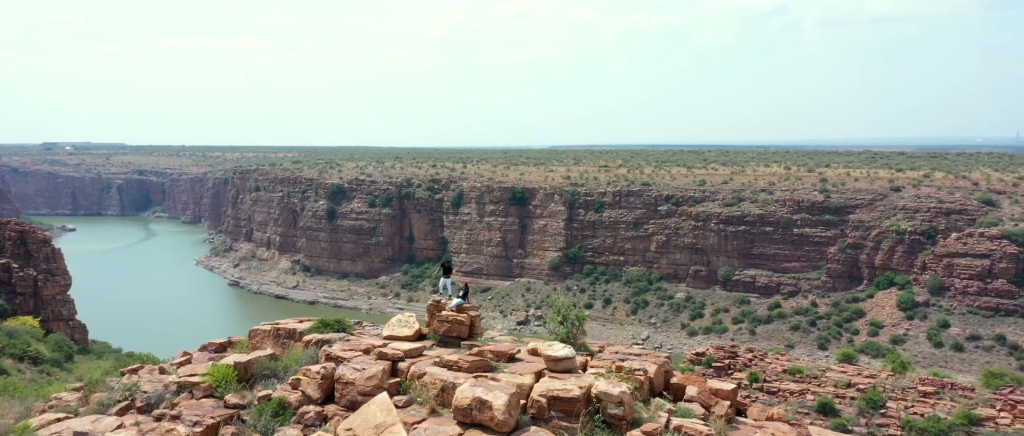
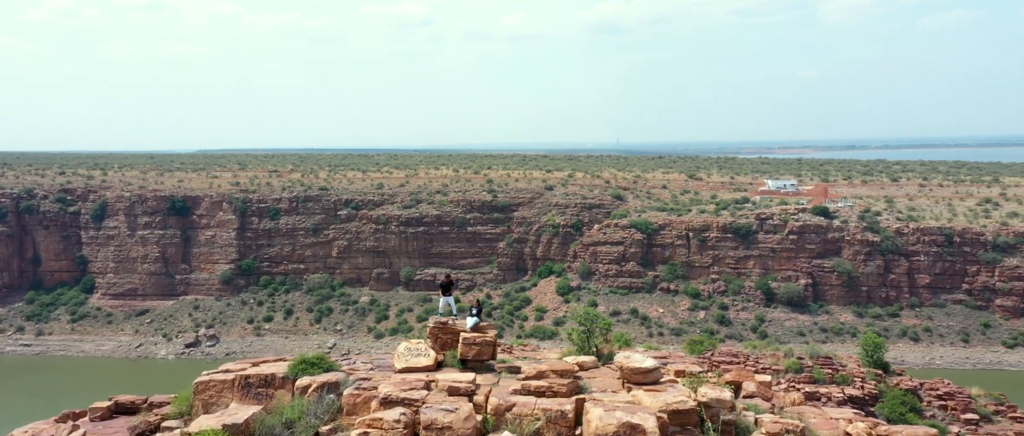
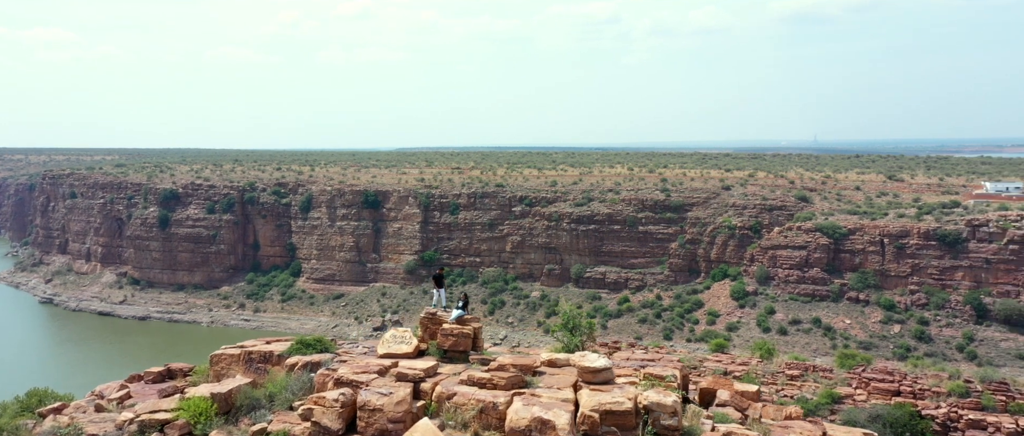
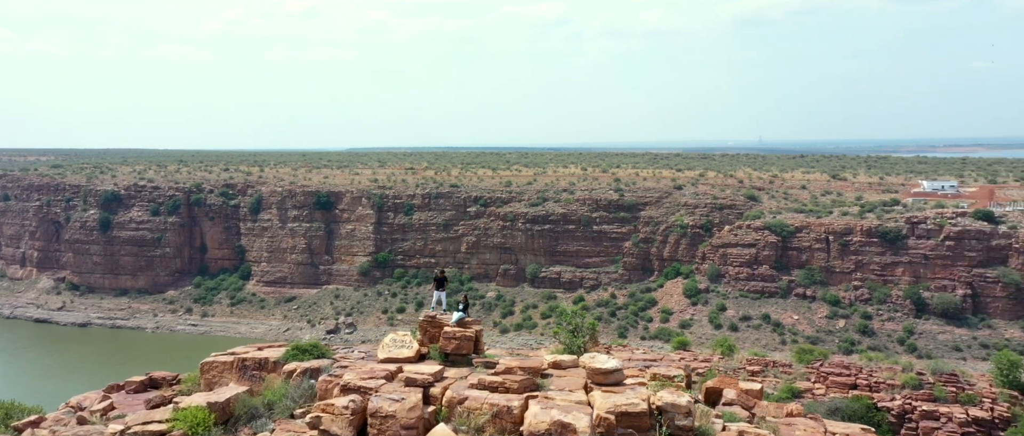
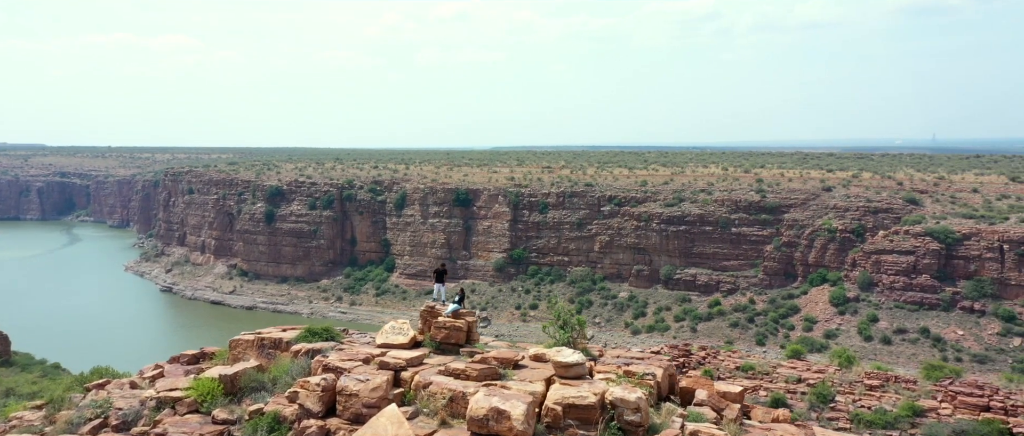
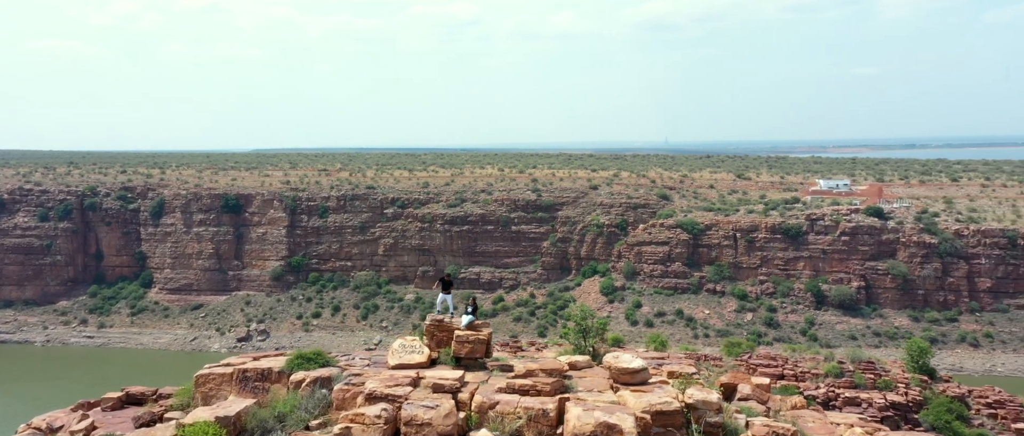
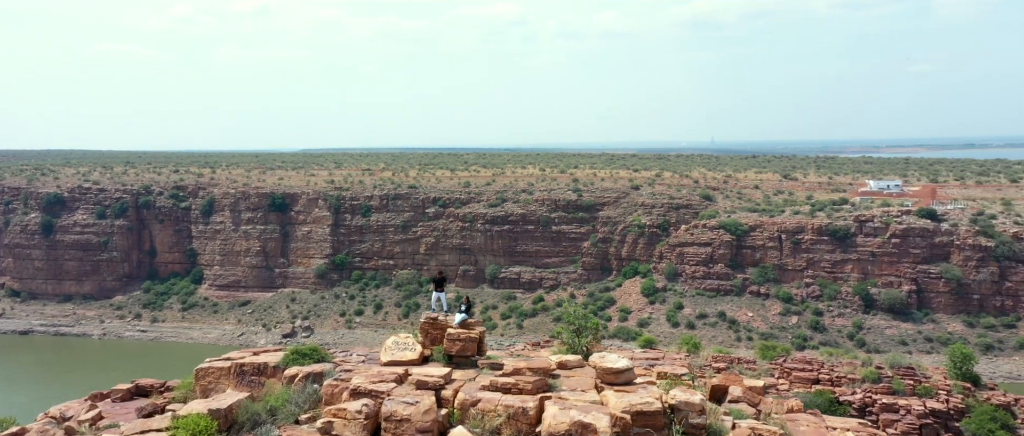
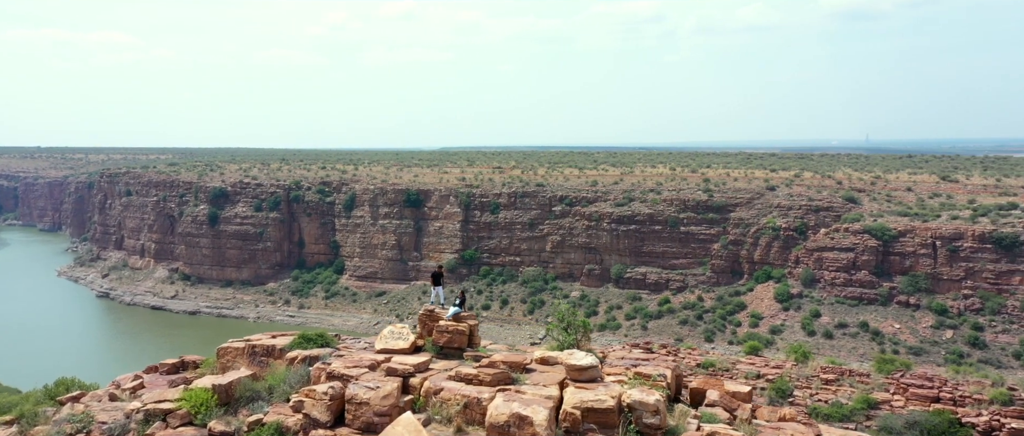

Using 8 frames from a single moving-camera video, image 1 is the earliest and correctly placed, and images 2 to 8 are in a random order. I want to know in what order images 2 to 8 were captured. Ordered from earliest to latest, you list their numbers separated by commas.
5, 8, 3, 4, 7, 6, 2
